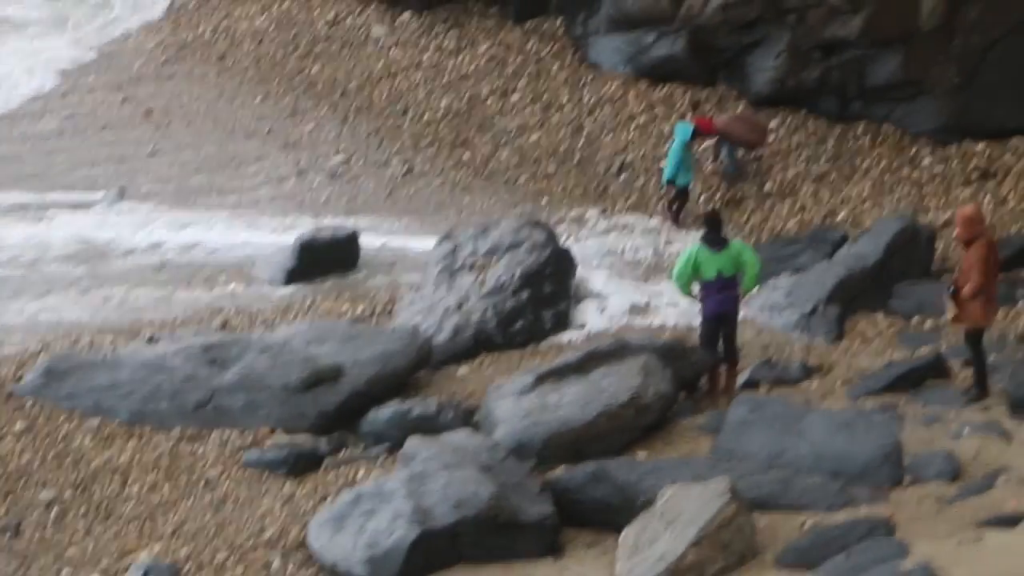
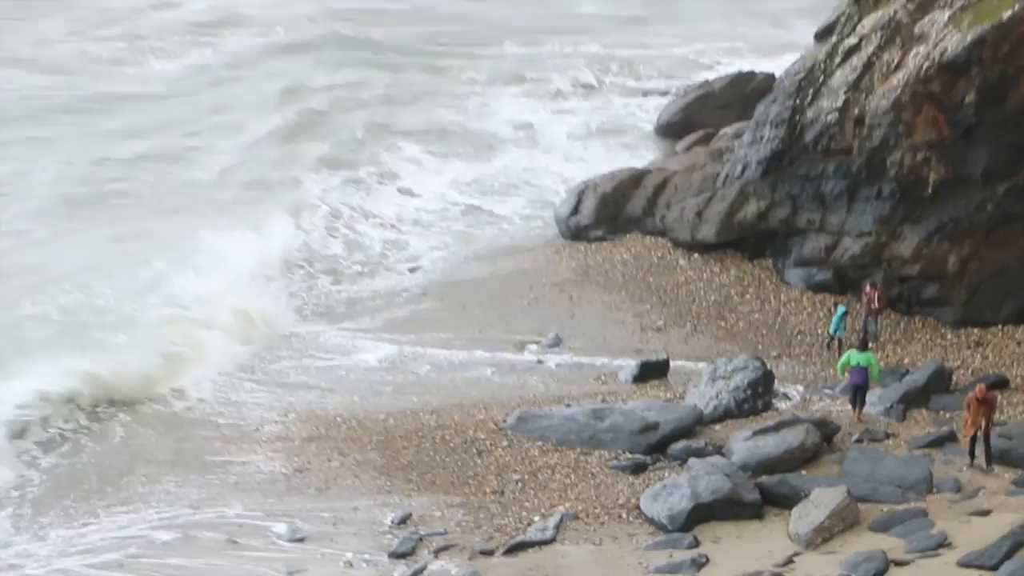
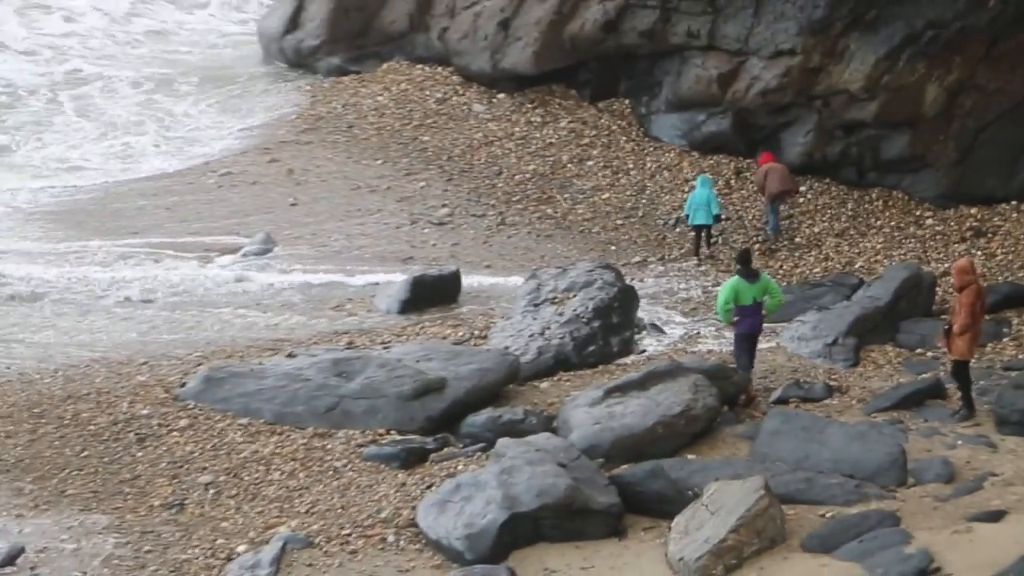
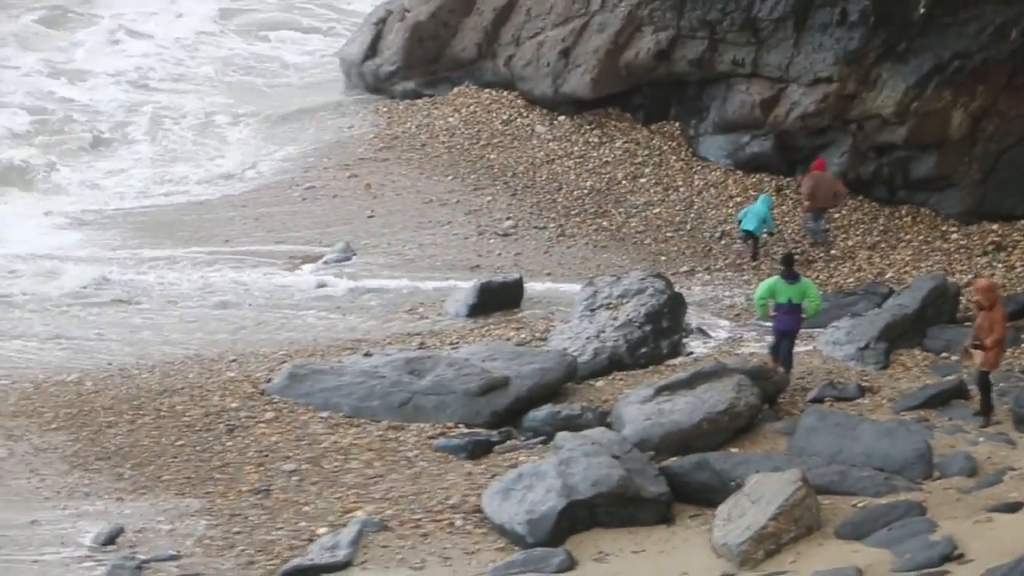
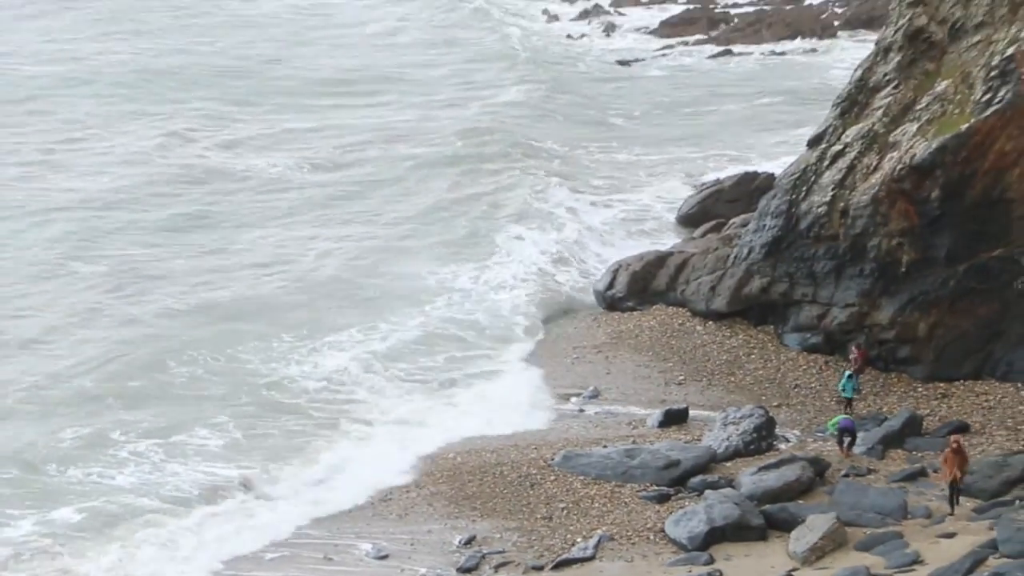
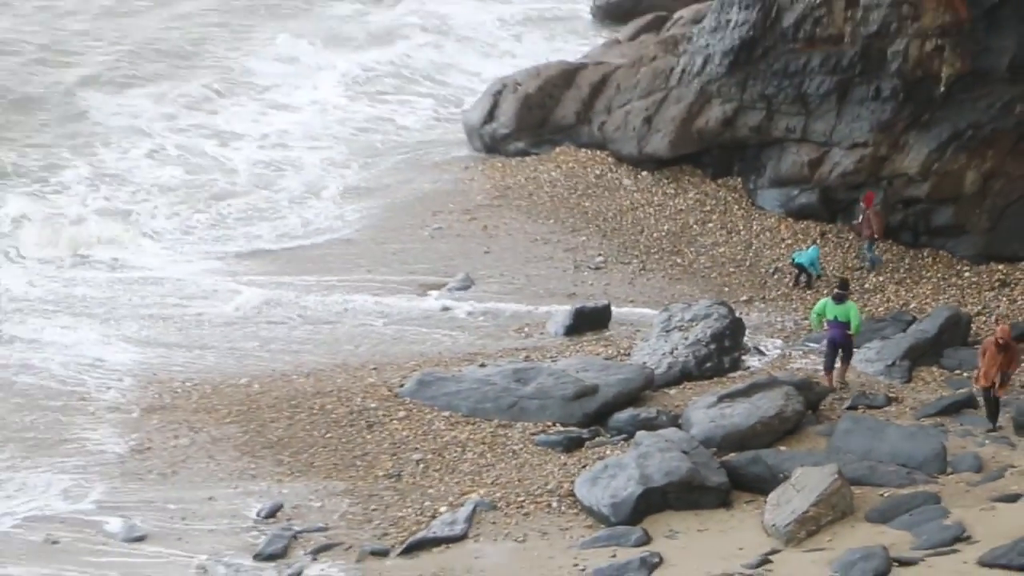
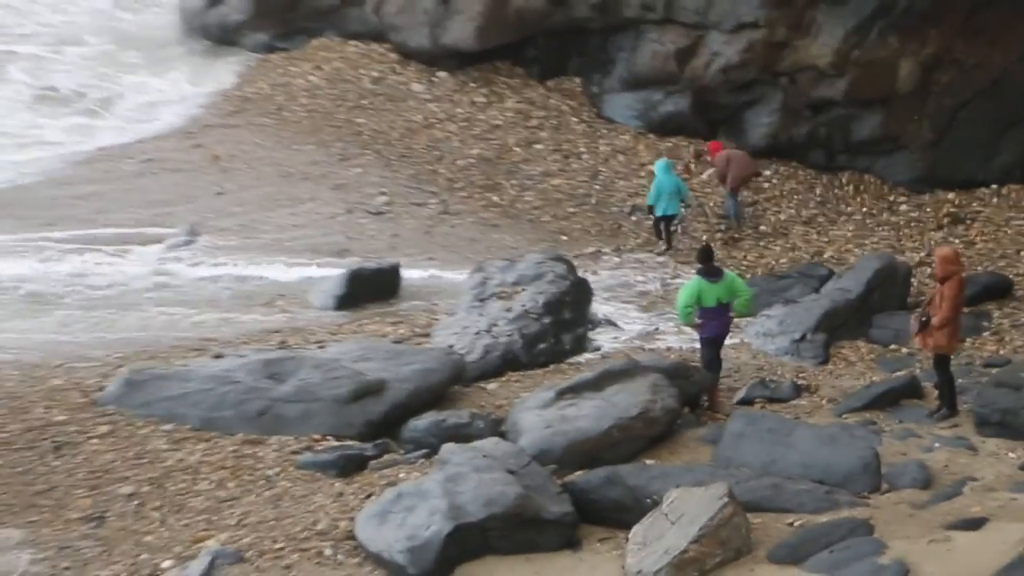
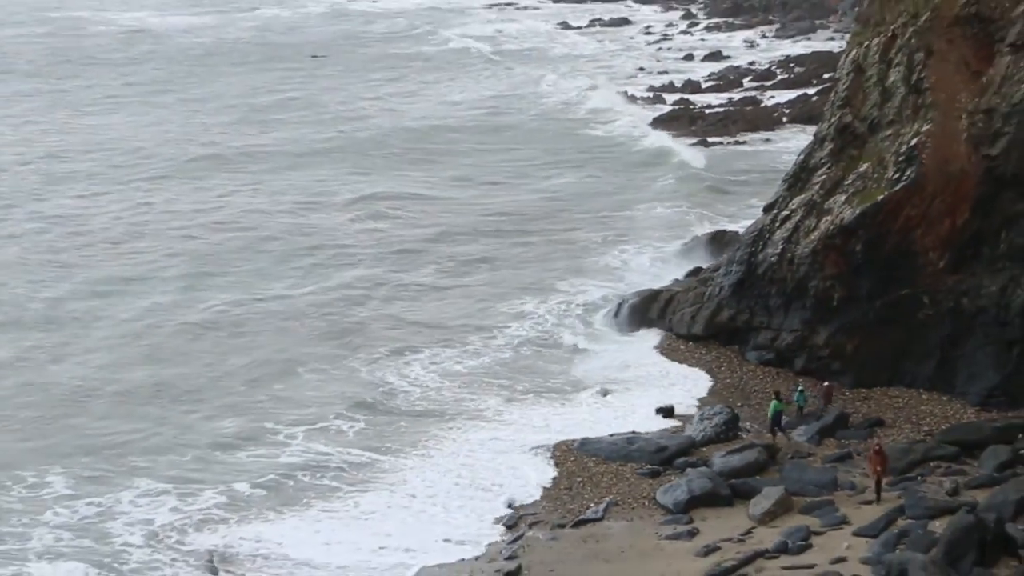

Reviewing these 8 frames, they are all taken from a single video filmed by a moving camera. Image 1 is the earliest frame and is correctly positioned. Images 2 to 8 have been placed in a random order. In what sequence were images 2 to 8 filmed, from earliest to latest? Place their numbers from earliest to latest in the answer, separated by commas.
7, 3, 4, 6, 2, 5, 8
